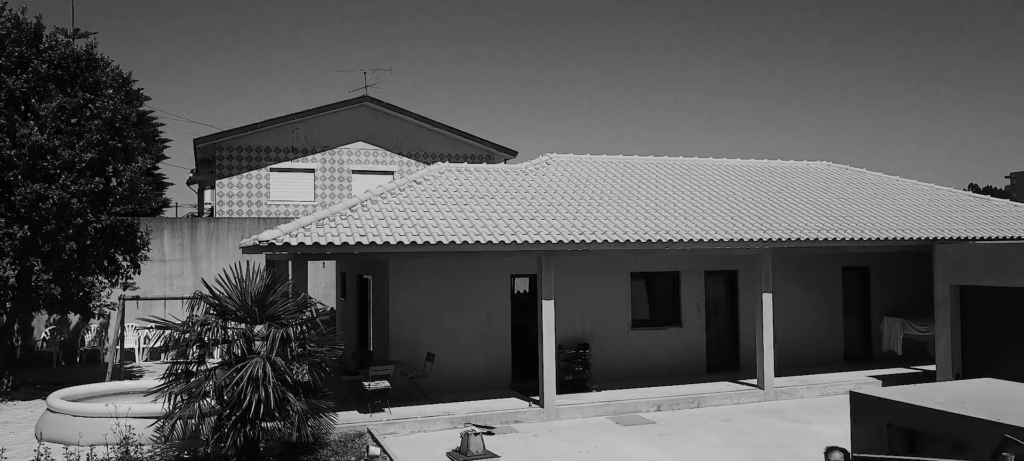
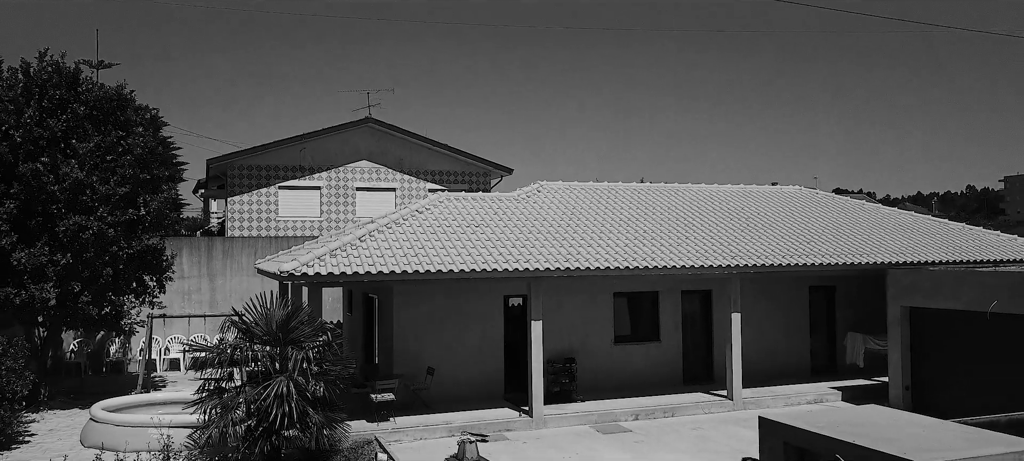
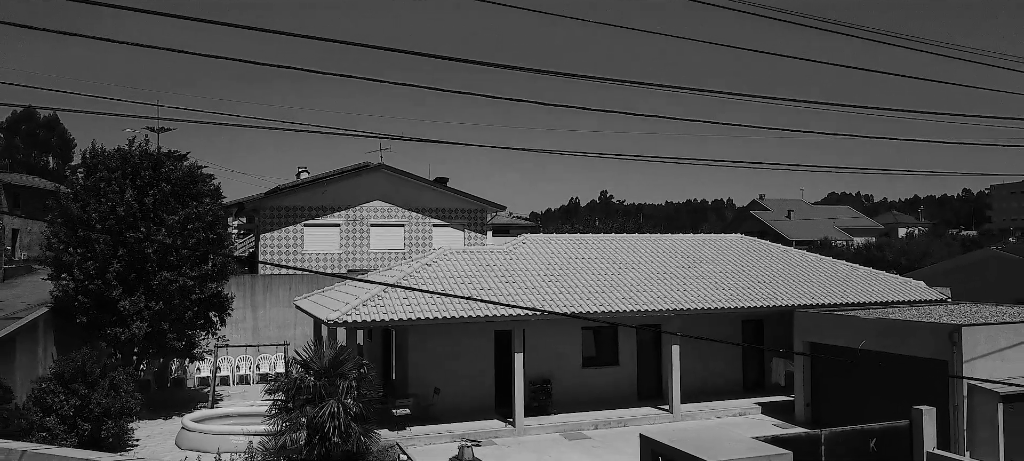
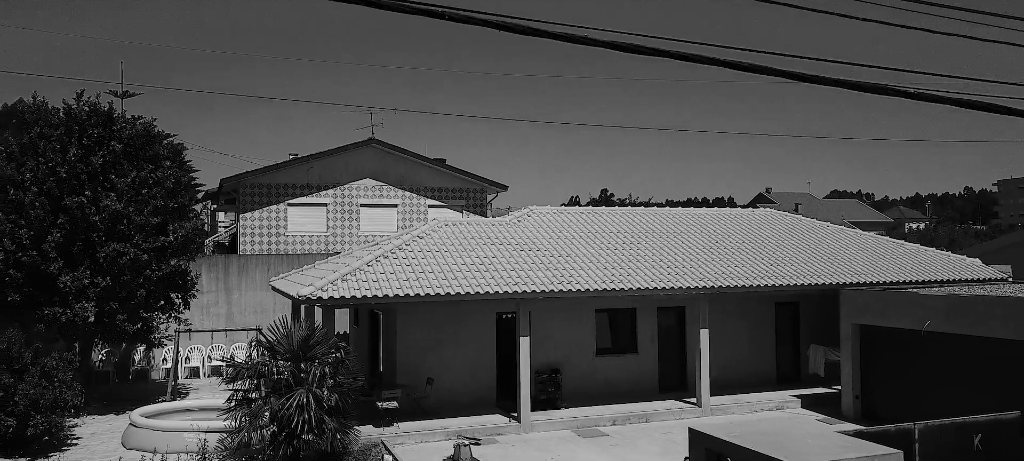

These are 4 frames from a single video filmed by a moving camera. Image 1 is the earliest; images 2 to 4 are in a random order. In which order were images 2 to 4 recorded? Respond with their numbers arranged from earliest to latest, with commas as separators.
2, 4, 3
